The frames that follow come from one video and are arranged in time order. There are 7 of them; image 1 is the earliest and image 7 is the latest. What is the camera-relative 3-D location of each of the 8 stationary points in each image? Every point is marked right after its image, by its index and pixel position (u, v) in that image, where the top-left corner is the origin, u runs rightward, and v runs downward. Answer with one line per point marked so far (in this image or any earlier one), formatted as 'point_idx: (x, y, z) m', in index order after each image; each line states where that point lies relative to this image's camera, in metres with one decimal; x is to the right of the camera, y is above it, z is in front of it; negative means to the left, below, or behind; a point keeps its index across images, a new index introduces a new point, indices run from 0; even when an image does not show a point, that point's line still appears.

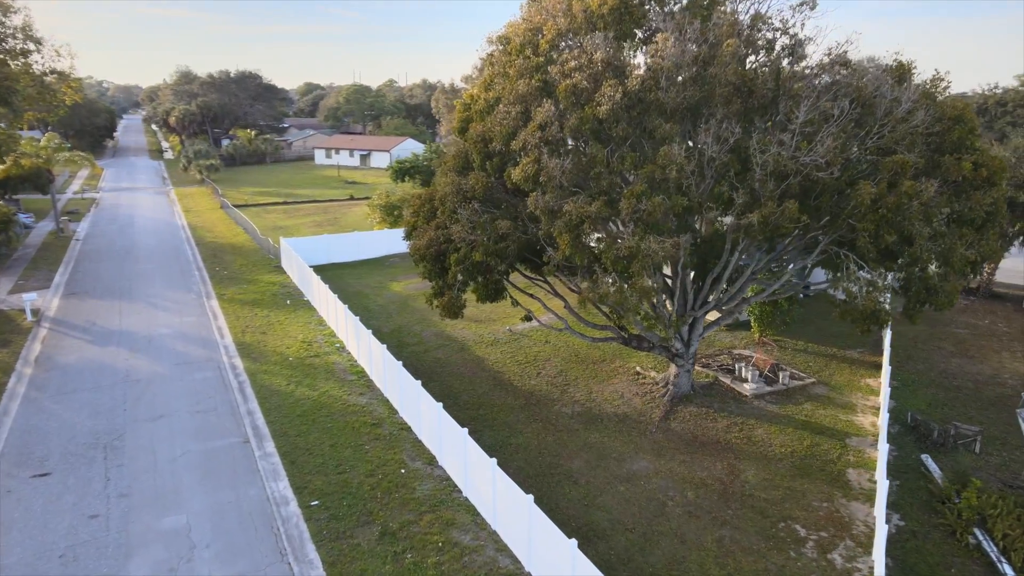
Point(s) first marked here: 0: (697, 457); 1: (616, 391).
0: (+3.3, -3.0, +13.1) m
1: (+2.3, -2.2, +16.1) m
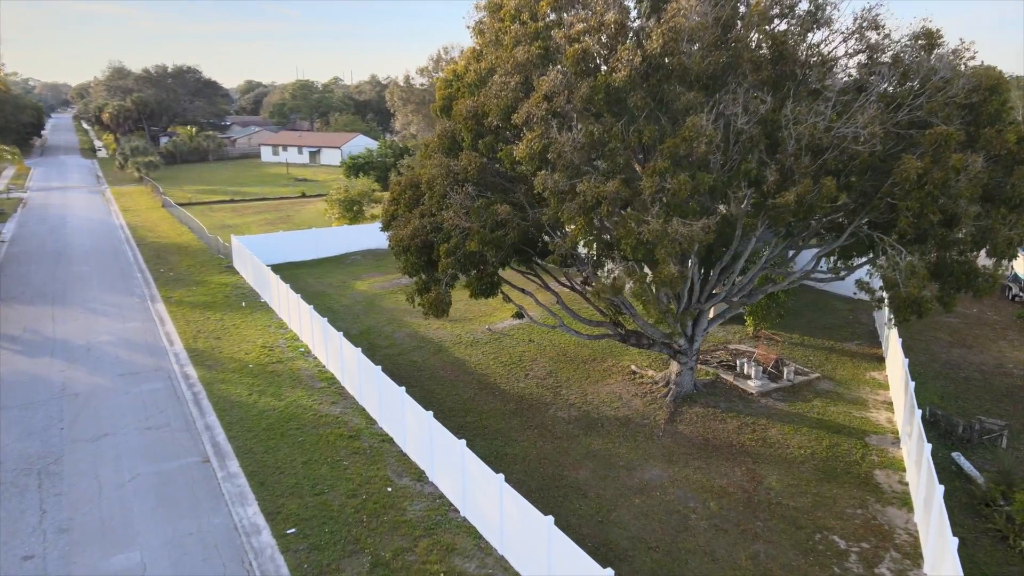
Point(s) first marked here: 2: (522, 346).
0: (+3.3, -2.9, +12.0) m
1: (+2.1, -2.1, +14.9) m
2: (+0.3, -1.4, +17.5) m
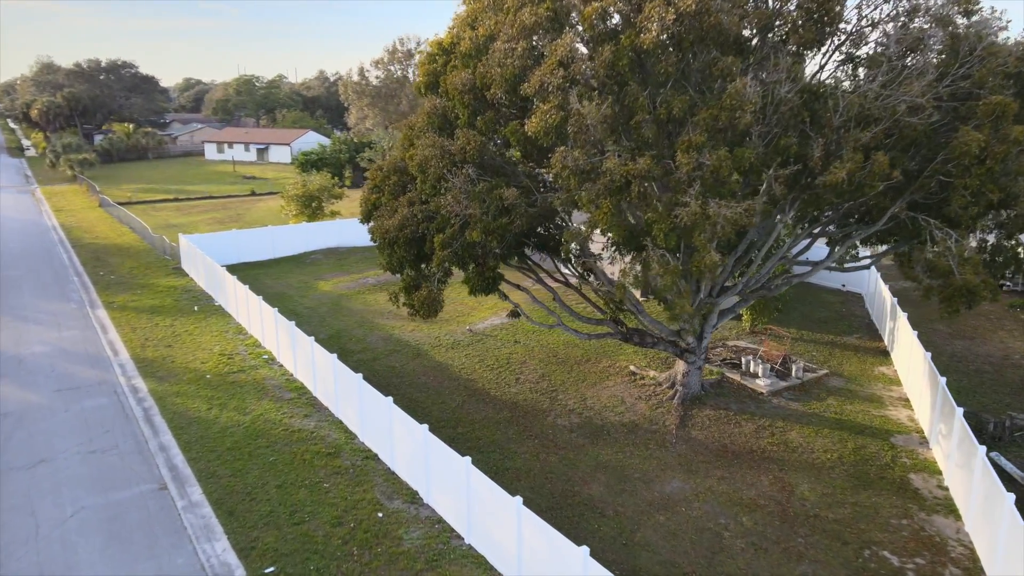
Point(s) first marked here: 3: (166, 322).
0: (+3.4, -2.7, +11.0) m
1: (+1.9, -2.0, +13.8) m
2: (0.0, -1.3, +16.2) m
3: (-8.8, -0.9, +18.6) m
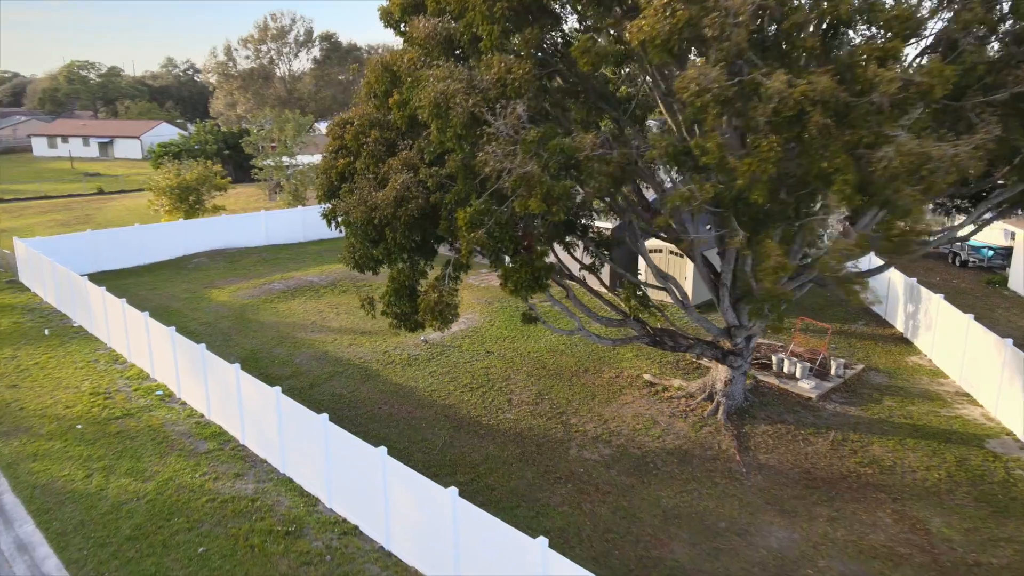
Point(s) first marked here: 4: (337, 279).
0: (+3.8, -2.5, +8.5) m
1: (+1.9, -1.9, +11.0) m
2: (-0.5, -1.3, +13.1) m
3: (-9.6, -1.2, +13.8) m
4: (-4.5, +0.2, +18.8) m
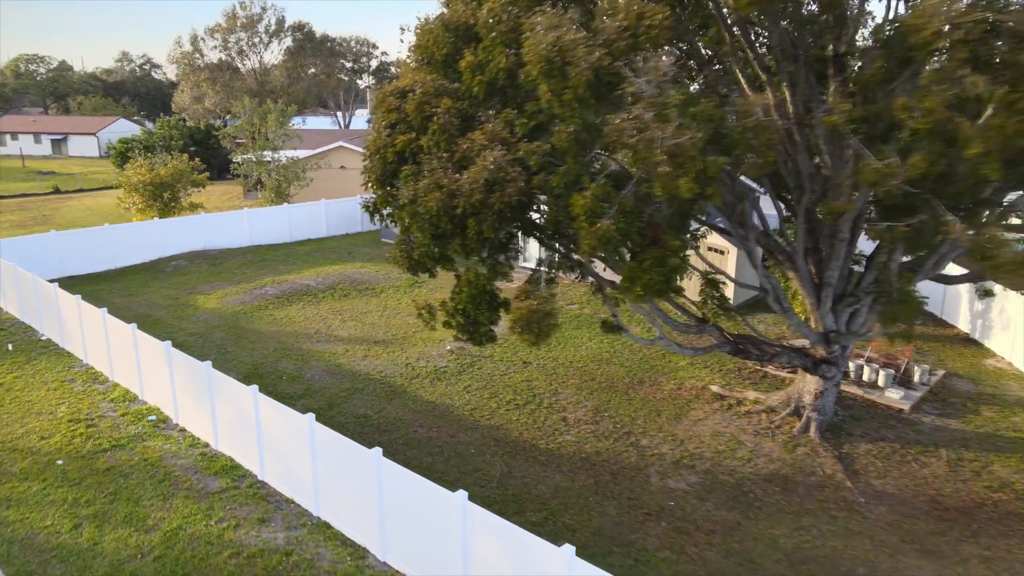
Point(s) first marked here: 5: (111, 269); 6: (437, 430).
0: (+4.8, -2.5, +7.3) m
1: (+2.7, -1.9, +9.6) m
2: (+0.2, -1.3, +11.6) m
3: (-8.9, -1.4, +11.9) m
4: (-4.1, +0.1, +17.1) m
5: (-10.0, +0.5, +18.3) m
6: (-1.0, -1.9, +10.0) m
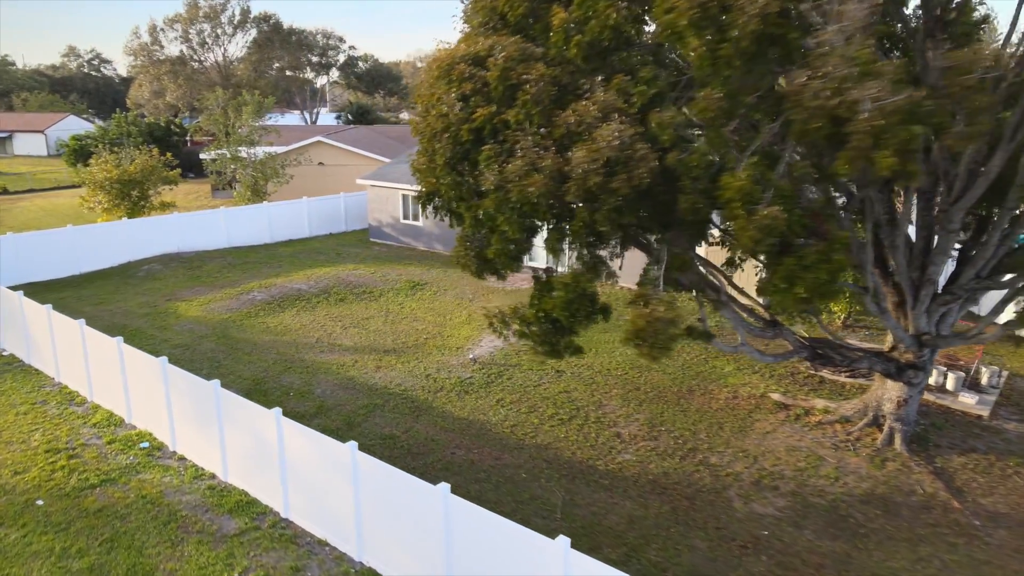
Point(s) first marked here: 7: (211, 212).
0: (+5.5, -2.5, +6.5) m
1: (+3.3, -1.9, +8.7) m
2: (+0.7, -1.4, +10.5) m
3: (-8.4, -1.5, +10.3) m
4: (-3.9, 0.0, +15.8) m
5: (-9.9, +0.3, +16.7) m
6: (-0.4, -1.9, +8.8) m
7: (-7.9, +2.0, +19.2) m
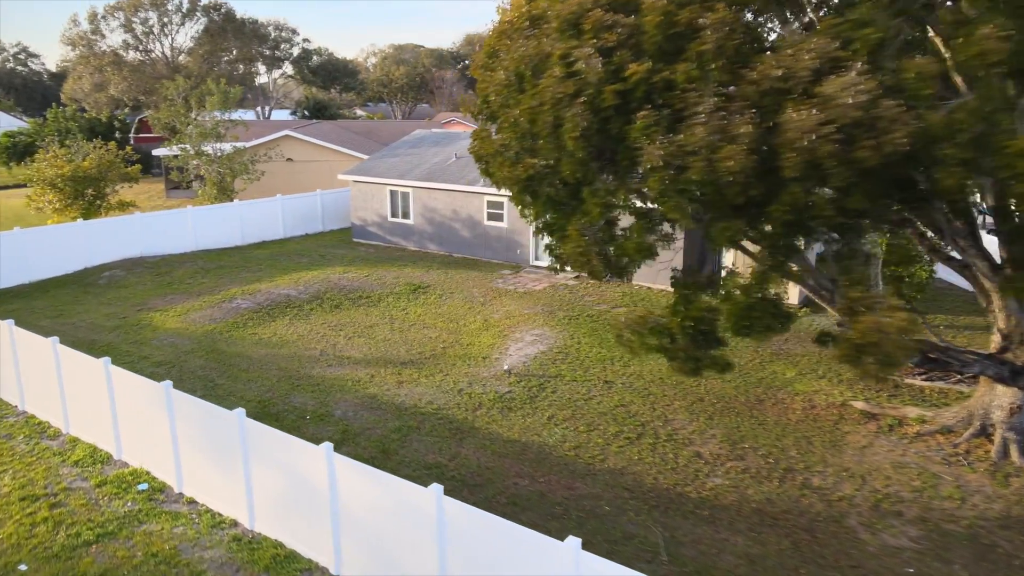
0: (+6.4, -2.4, +5.7) m
1: (+4.0, -1.8, +7.8) m
2: (+1.3, -1.4, +9.4) m
3: (-7.7, -1.7, +8.5) m
4: (-3.7, -0.1, +14.3) m
5: (-9.7, +0.1, +14.7) m
6: (+0.3, -2.0, +7.6) m
7: (-8.0, +1.8, +17.5) m
